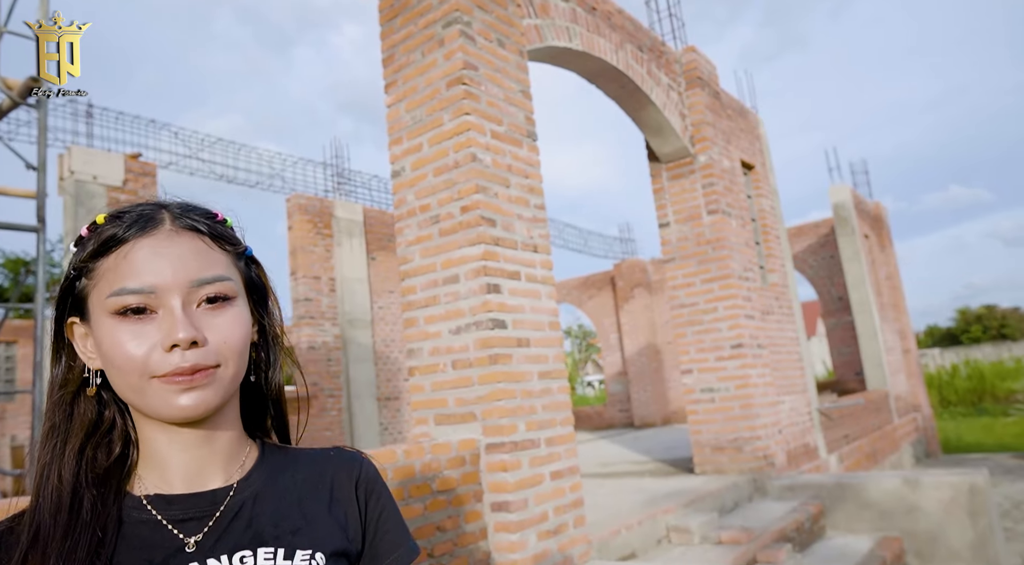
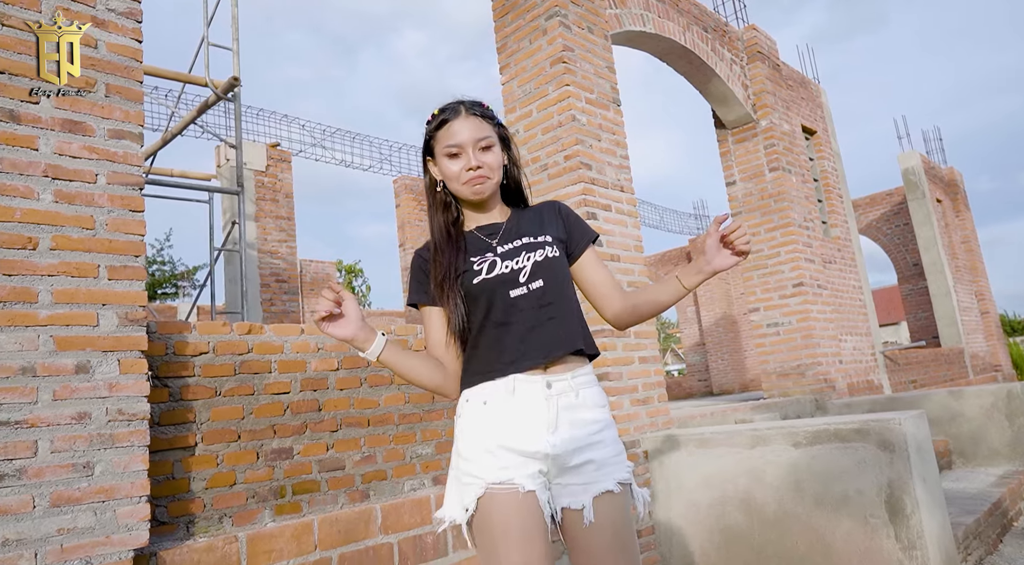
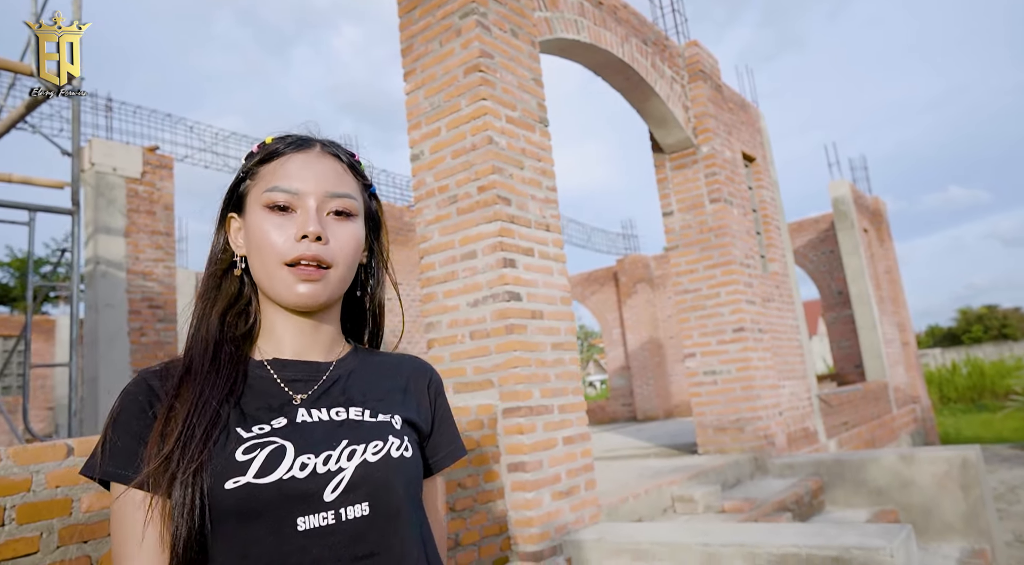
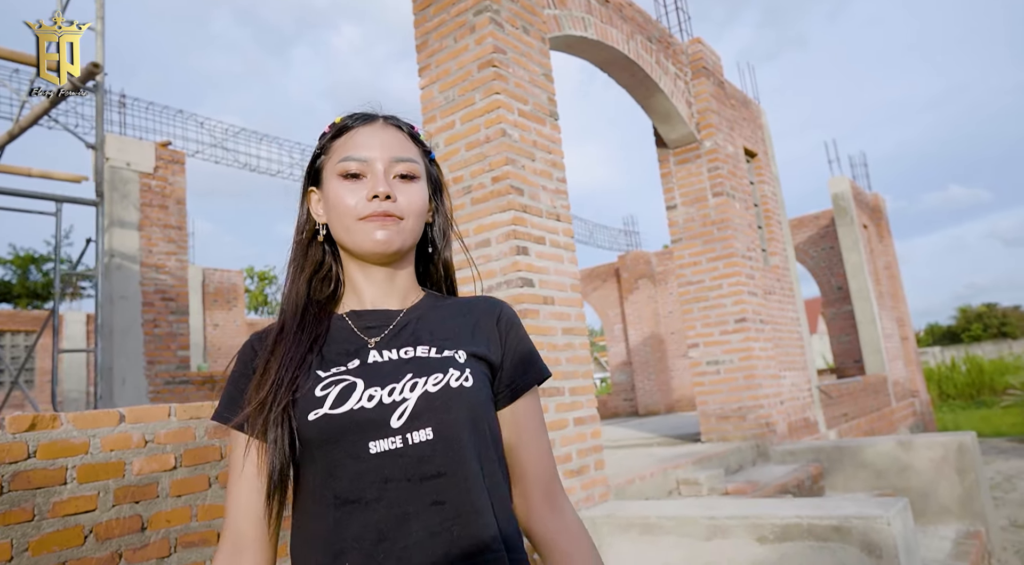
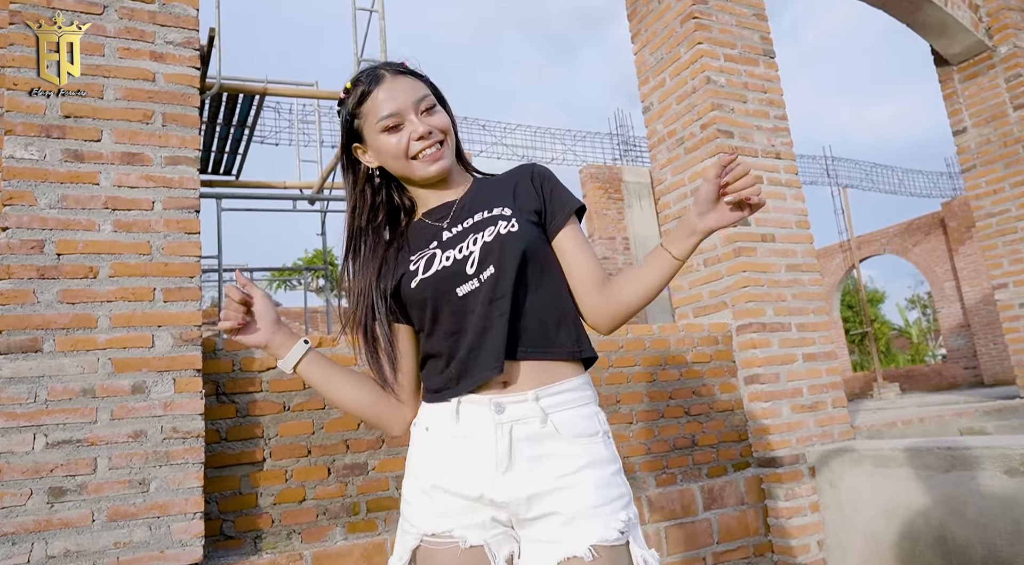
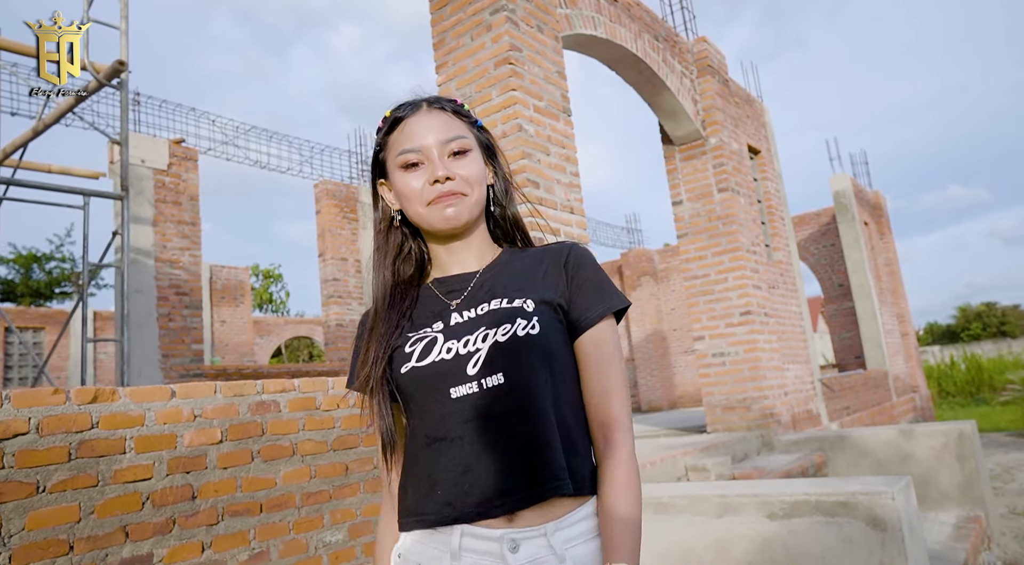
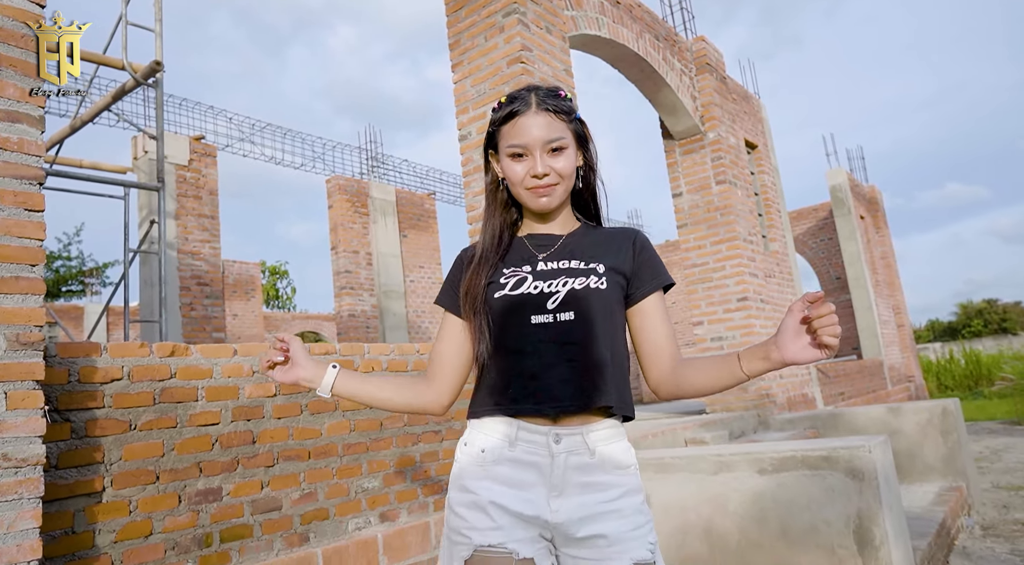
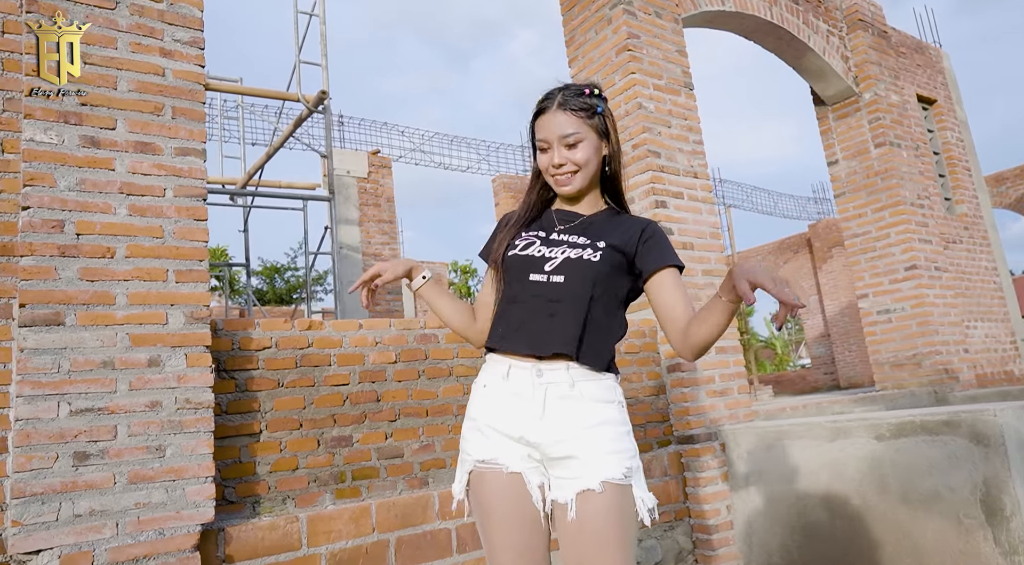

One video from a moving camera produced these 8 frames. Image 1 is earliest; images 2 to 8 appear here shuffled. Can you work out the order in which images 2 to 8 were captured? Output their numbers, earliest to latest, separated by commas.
3, 4, 6, 7, 2, 8, 5
